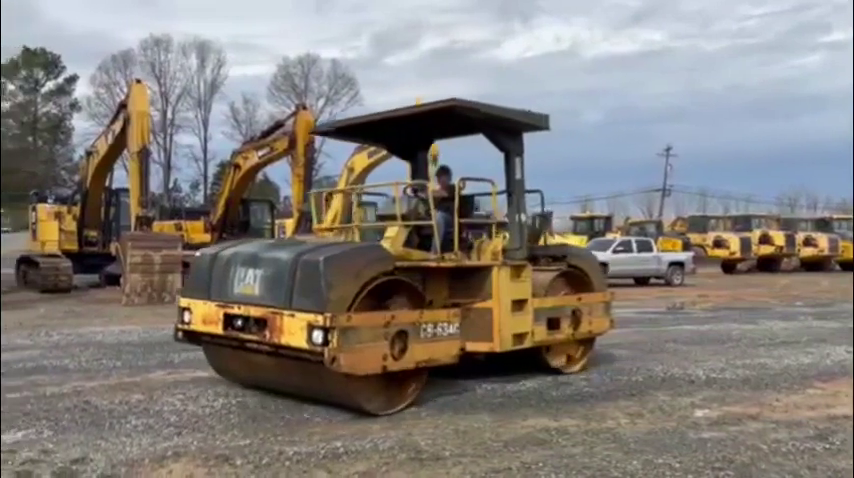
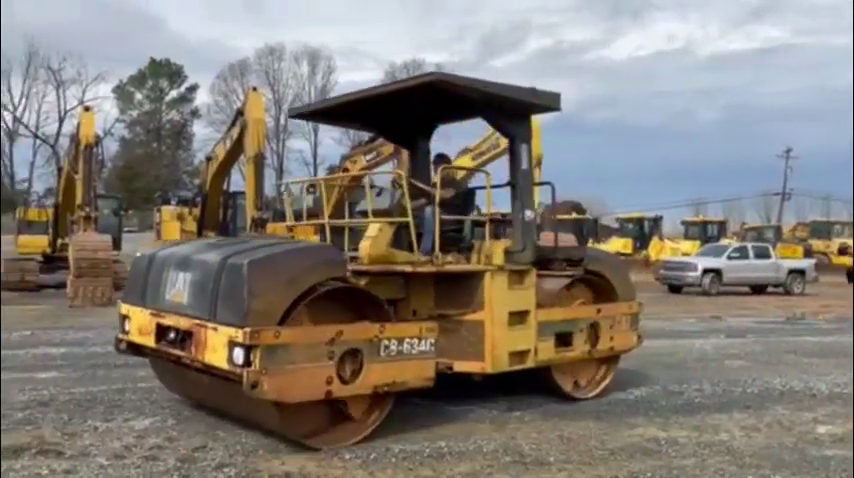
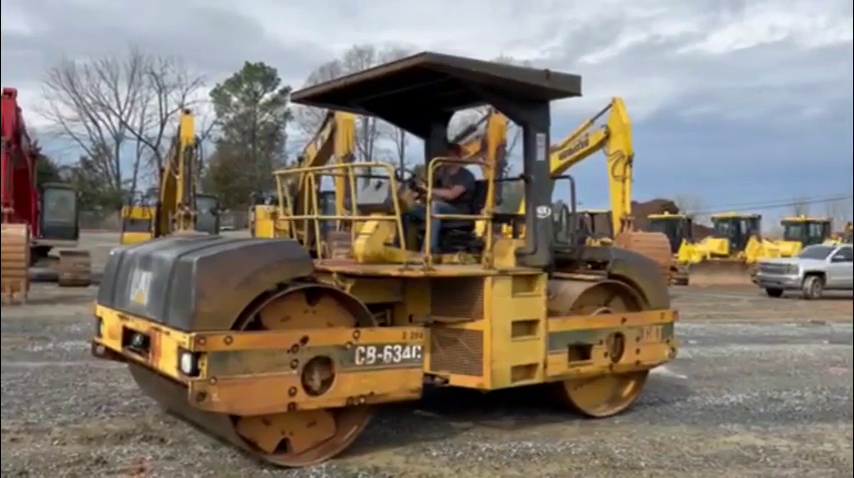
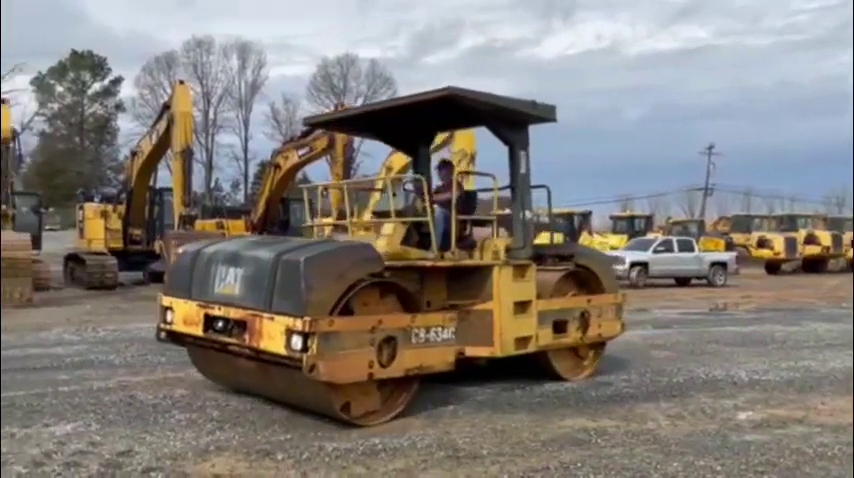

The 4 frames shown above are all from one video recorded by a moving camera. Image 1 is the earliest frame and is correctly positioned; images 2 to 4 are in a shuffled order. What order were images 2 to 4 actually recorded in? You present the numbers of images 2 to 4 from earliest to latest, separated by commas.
4, 2, 3
